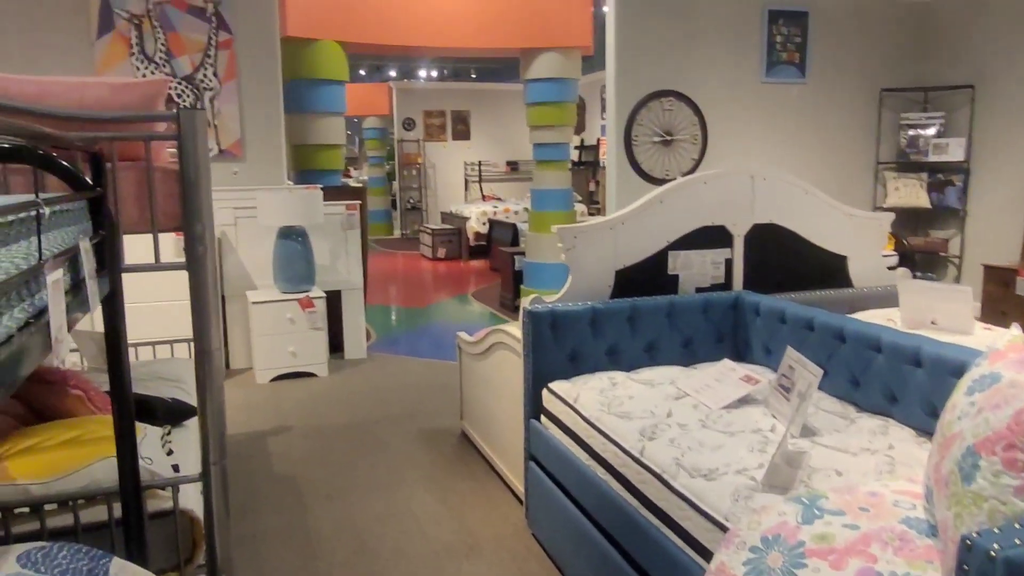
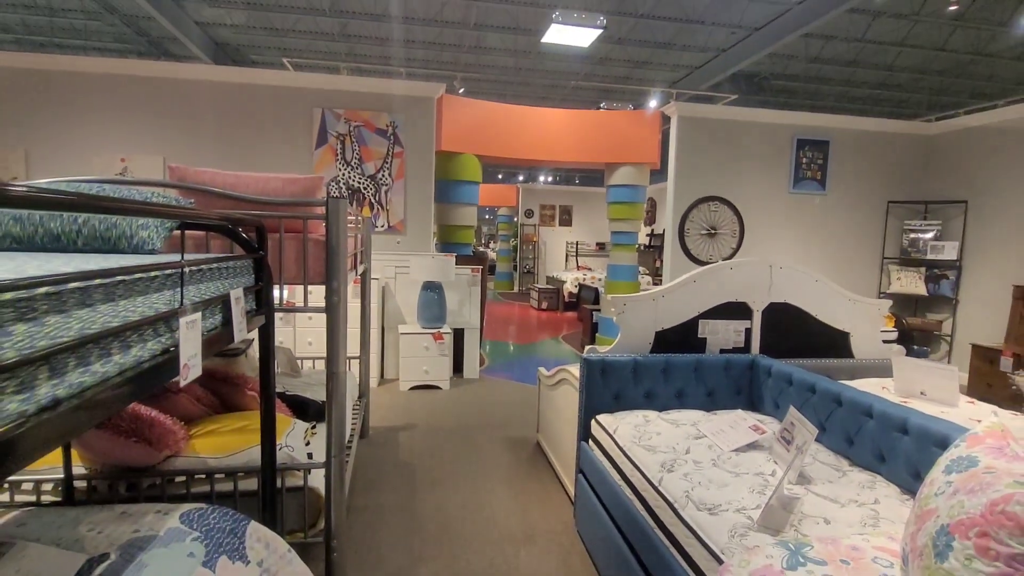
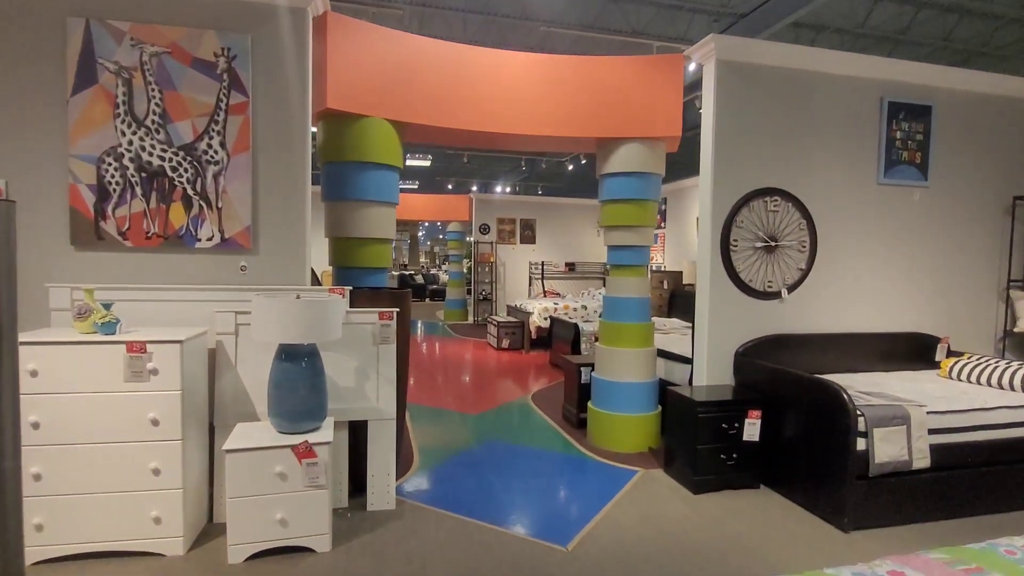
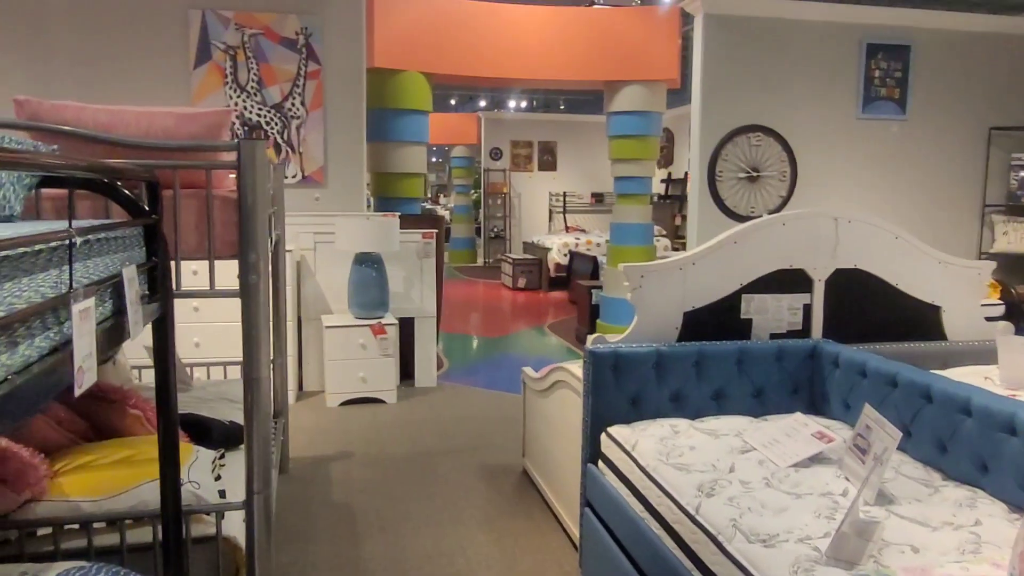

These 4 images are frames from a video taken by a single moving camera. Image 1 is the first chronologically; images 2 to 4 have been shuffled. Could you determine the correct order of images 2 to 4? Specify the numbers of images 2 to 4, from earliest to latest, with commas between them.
4, 2, 3
